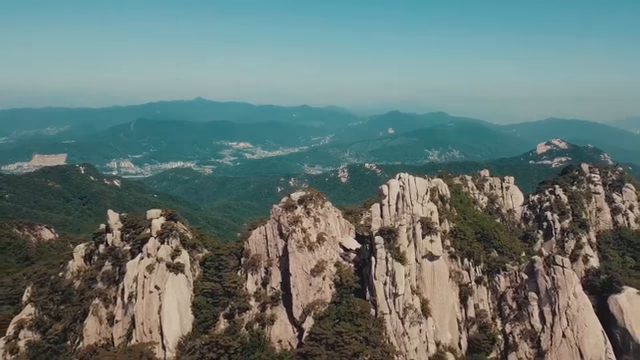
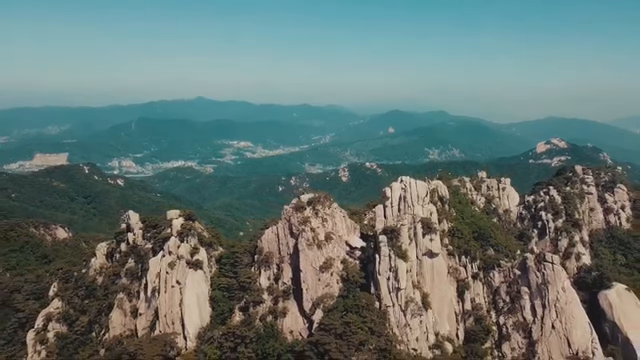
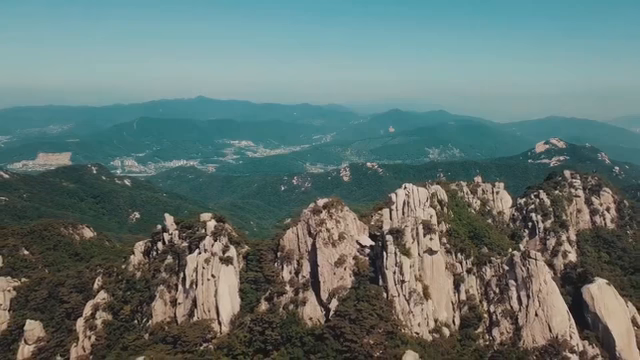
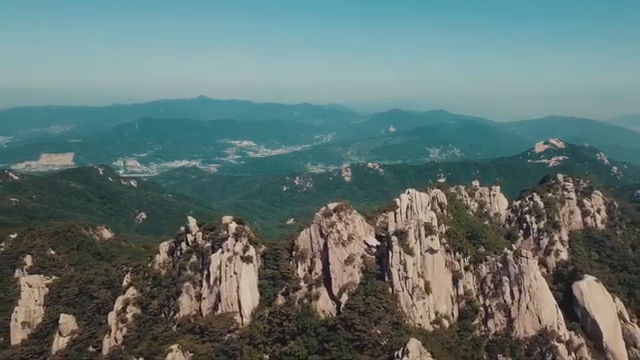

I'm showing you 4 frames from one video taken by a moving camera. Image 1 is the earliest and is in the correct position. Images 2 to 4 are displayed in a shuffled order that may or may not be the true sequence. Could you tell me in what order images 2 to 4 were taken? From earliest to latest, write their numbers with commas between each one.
2, 3, 4
